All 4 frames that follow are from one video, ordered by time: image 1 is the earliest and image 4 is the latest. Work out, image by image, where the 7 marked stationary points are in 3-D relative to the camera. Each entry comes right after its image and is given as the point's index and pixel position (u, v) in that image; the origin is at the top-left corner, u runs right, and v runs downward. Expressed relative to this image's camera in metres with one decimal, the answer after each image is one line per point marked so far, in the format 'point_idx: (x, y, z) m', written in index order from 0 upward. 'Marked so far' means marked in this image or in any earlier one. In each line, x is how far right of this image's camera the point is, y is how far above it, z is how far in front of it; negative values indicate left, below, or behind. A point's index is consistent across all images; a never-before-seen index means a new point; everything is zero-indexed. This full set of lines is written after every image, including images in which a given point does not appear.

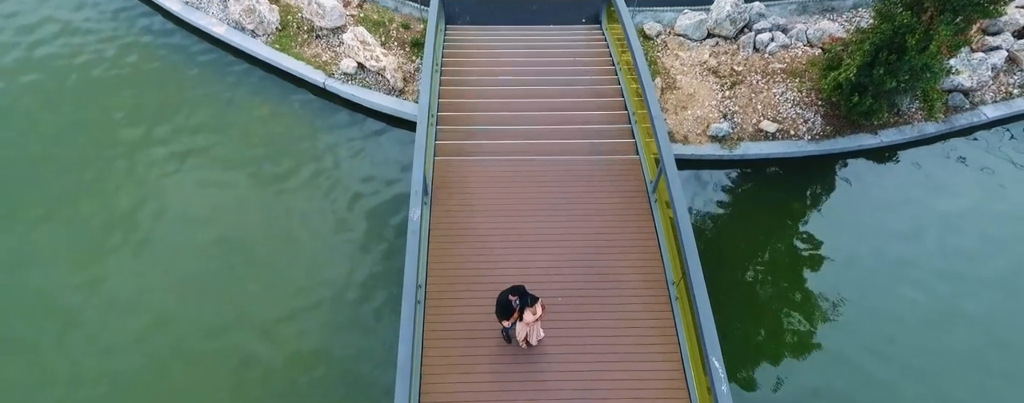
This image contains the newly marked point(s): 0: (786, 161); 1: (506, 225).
0: (+5.1, +0.7, +10.9) m
1: (-0.1, -0.3, +8.3) m
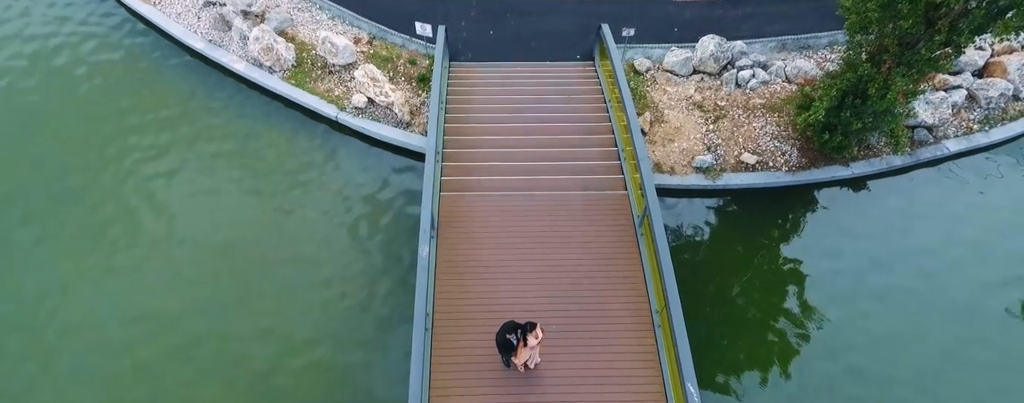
0: (+5.1, +0.2, +11.8) m
1: (-0.1, -0.9, +9.2) m
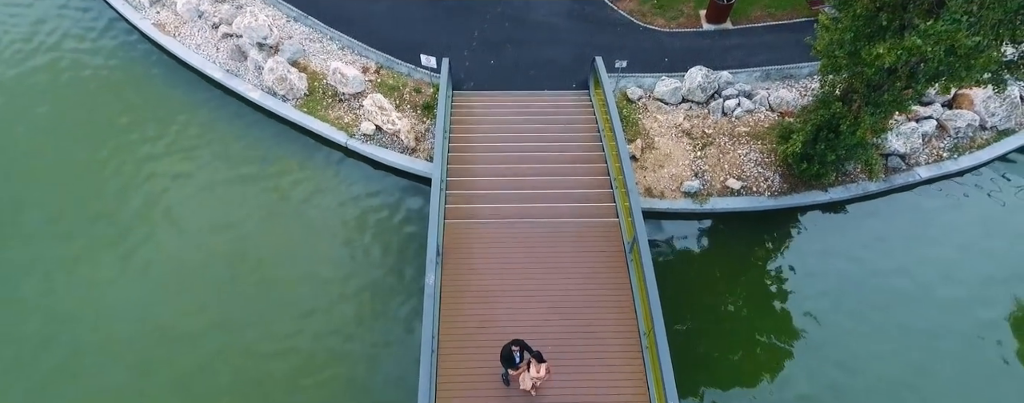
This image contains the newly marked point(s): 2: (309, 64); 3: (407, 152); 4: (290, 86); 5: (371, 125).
0: (+5.1, -0.3, +12.5) m
1: (-0.1, -1.3, +9.9) m
2: (-4.9, +3.3, +14.2) m
3: (-2.3, +1.1, +13.0) m
4: (-5.1, +2.7, +13.5) m
5: (-3.1, +1.7, +13.0) m
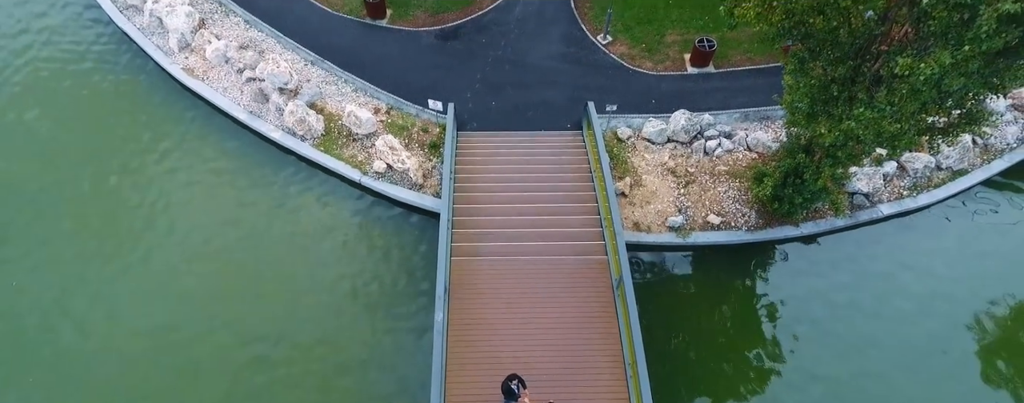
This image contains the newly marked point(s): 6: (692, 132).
0: (+5.1, -1.1, +13.8) m
1: (-0.1, -2.1, +11.2) m
2: (-4.9, +2.5, +15.5) m
3: (-2.3, +0.3, +14.2) m
4: (-5.1, +1.8, +14.8) m
5: (-3.1, +0.9, +14.3) m
6: (+4.5, +1.8, +14.7) m
